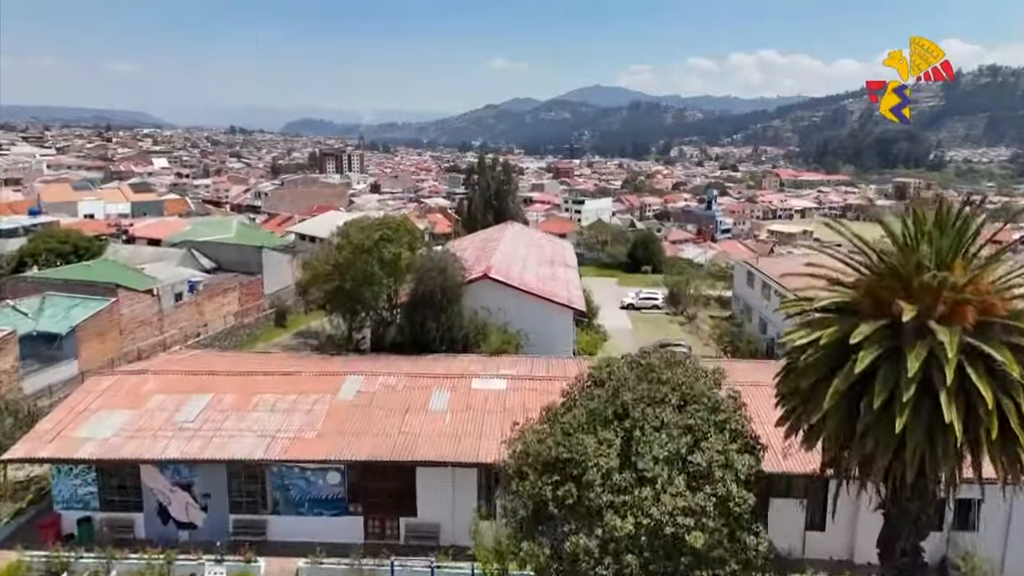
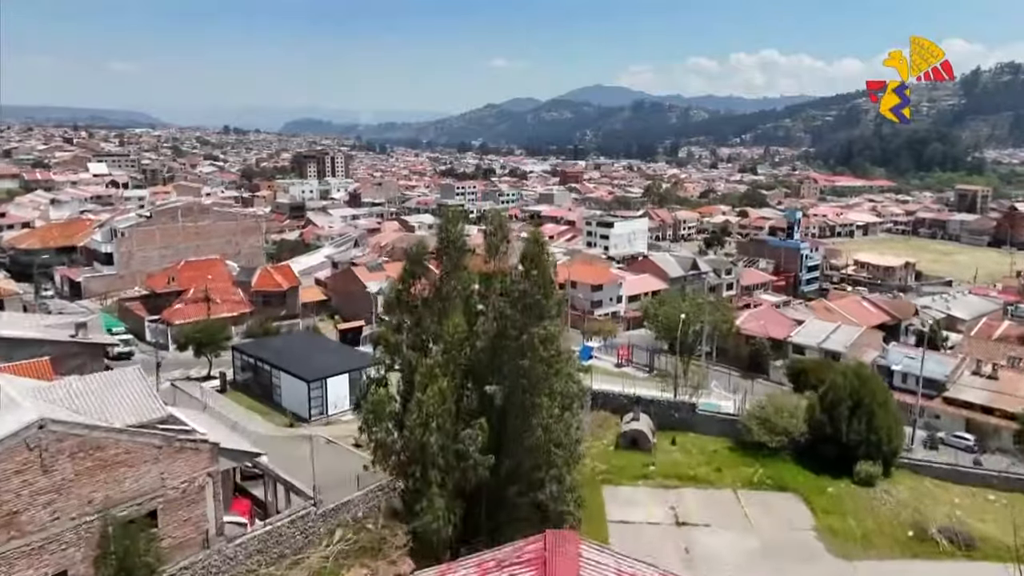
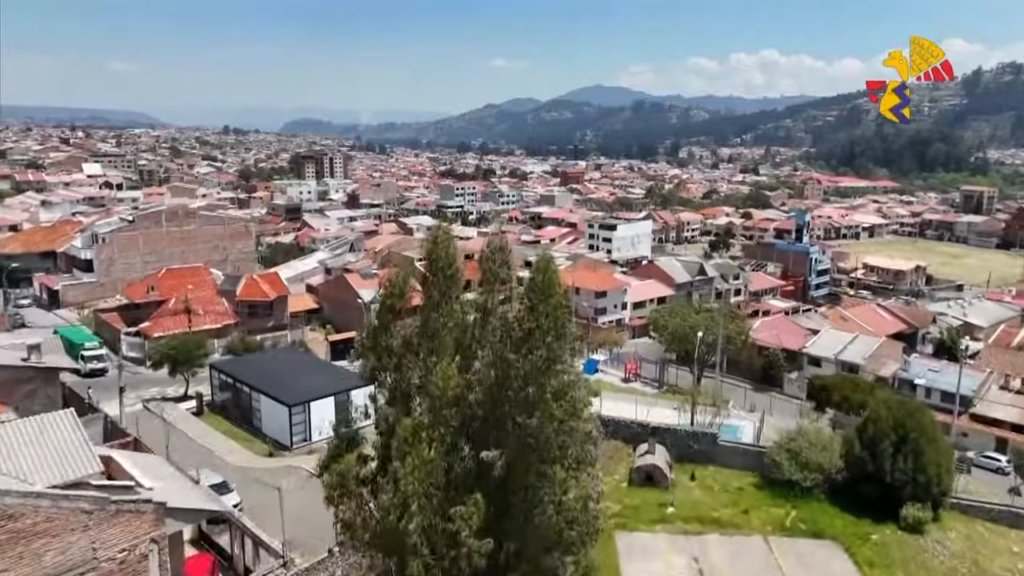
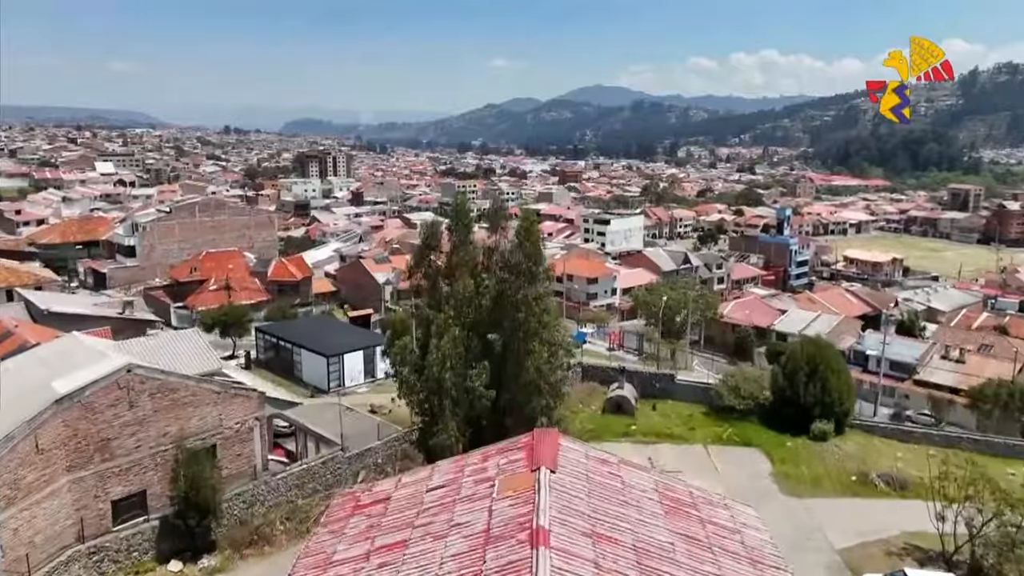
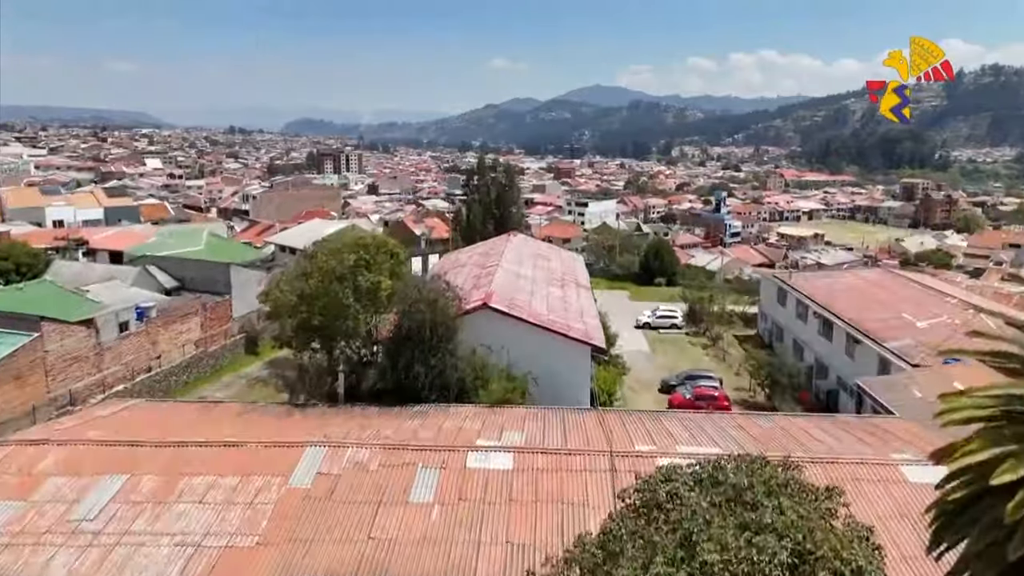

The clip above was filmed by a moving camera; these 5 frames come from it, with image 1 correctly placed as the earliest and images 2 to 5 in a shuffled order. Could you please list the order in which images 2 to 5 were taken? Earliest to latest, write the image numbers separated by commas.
5, 4, 2, 3
